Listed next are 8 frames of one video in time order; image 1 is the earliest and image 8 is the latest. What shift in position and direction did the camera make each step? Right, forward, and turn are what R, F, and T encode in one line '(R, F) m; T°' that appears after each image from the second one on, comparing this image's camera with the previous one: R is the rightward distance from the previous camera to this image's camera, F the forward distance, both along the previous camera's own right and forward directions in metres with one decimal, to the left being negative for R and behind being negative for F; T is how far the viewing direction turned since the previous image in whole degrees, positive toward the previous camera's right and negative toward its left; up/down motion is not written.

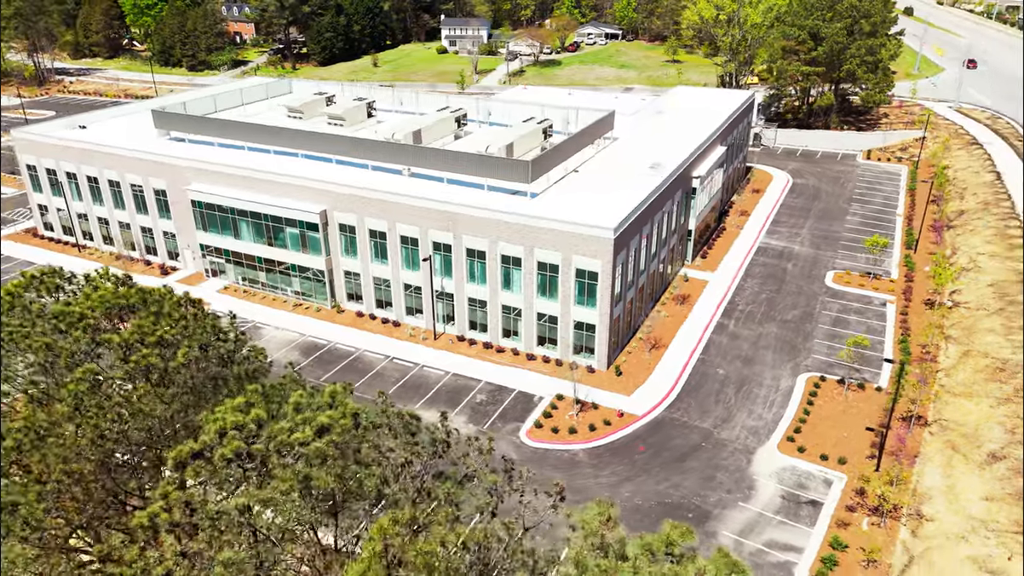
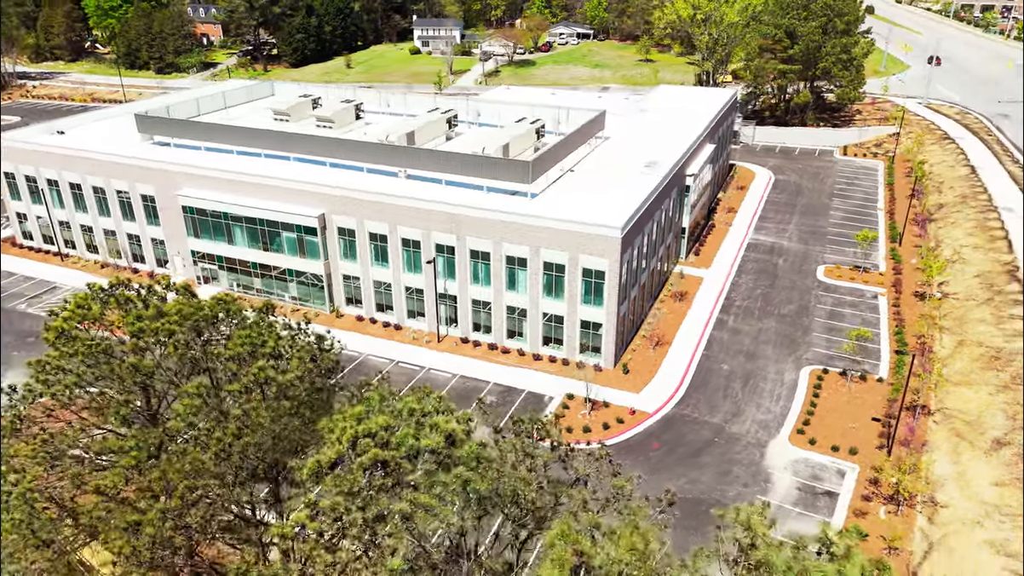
(-1.9, +0.1) m; +3°
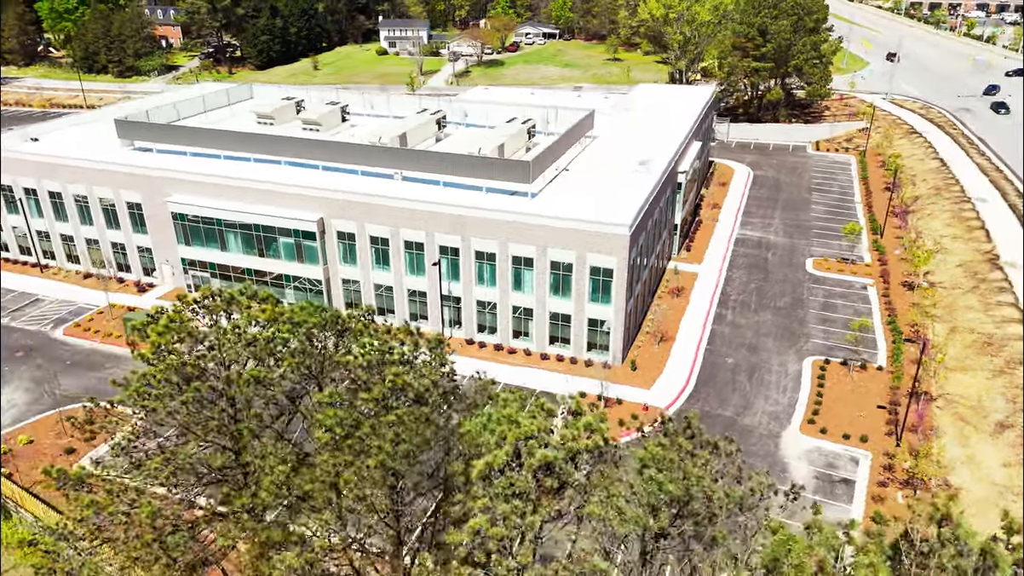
(-2.2, +0.1) m; +3°
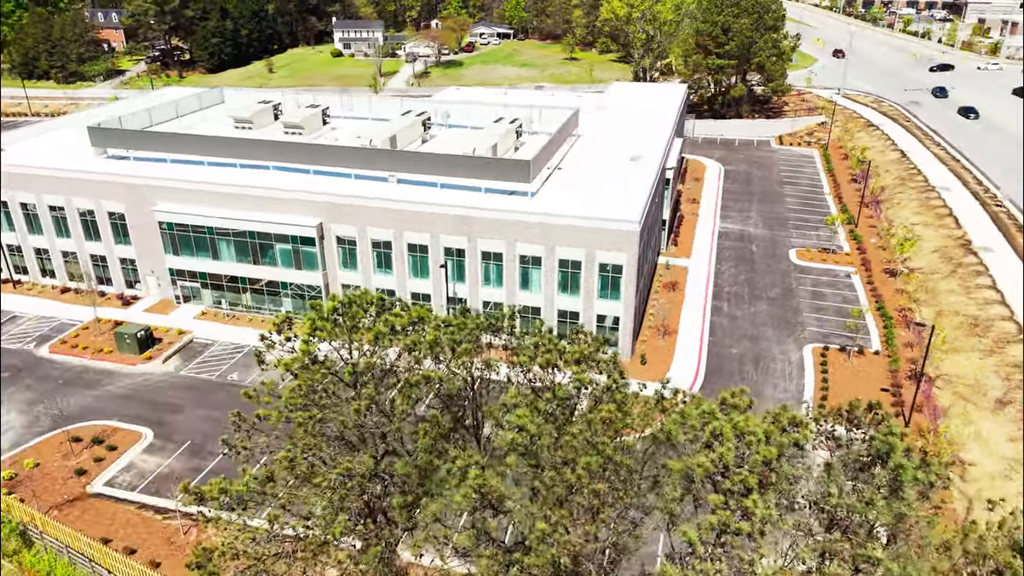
(-3.0, +0.1) m; +4°
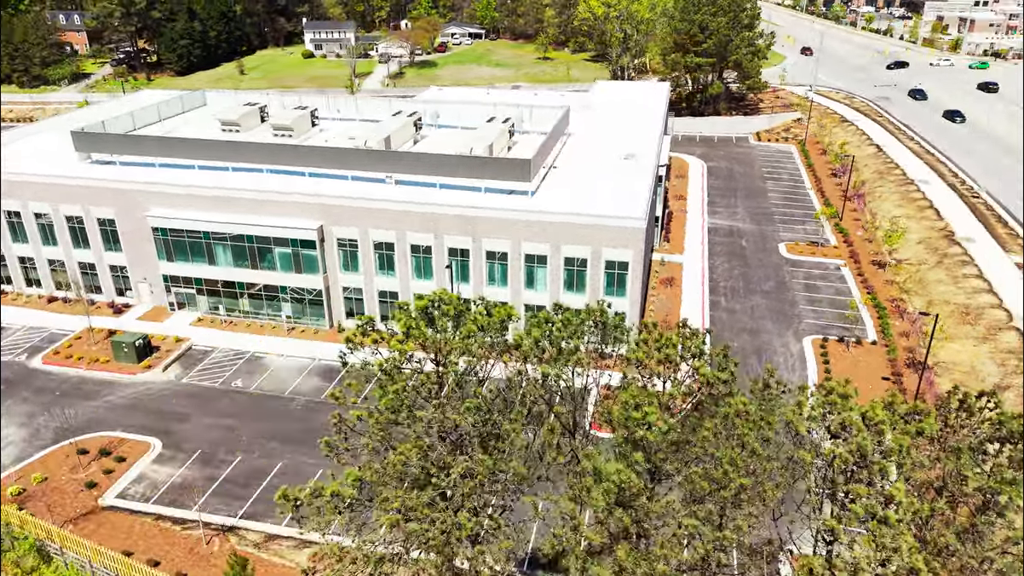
(-1.9, 0.0) m; +3°
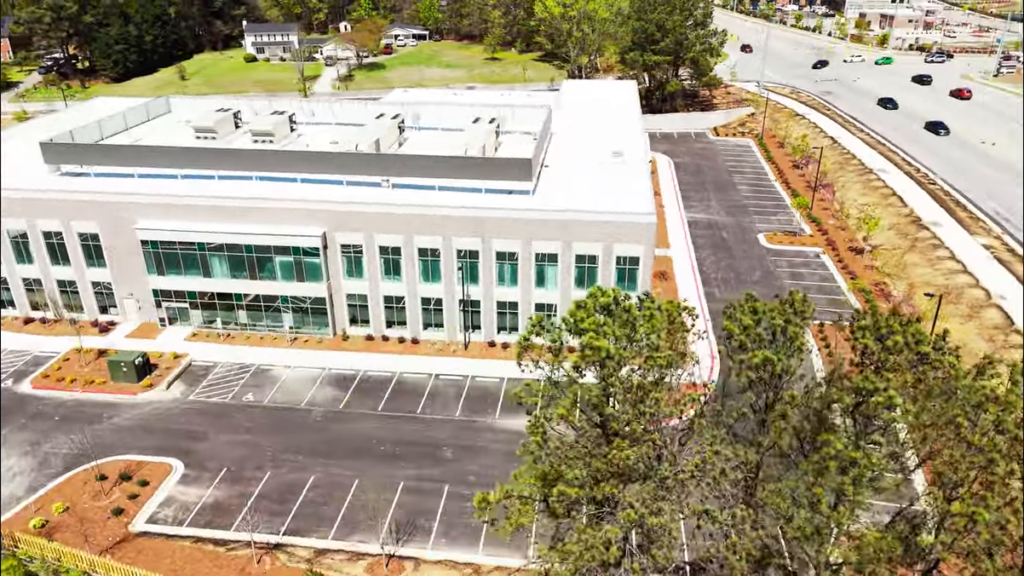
(-3.8, +0.1) m; +5°
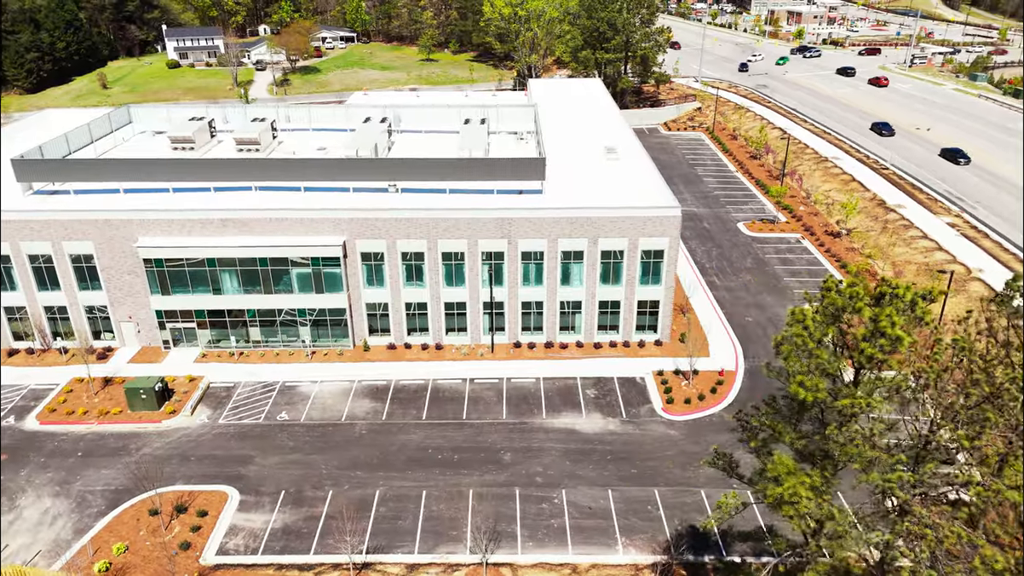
(-5.6, +0.3) m; +7°
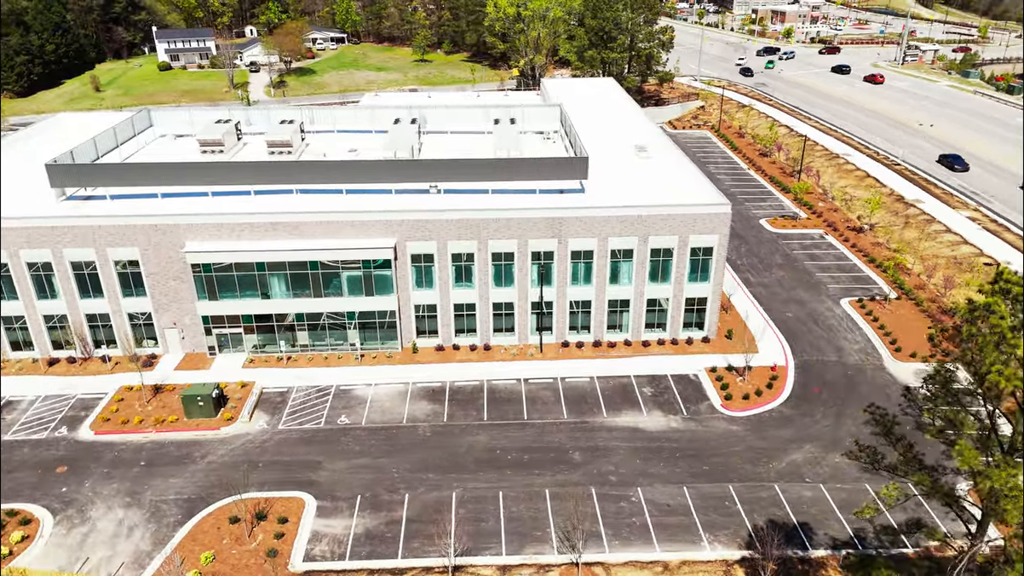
(-3.7, +0.1) m; +2°
